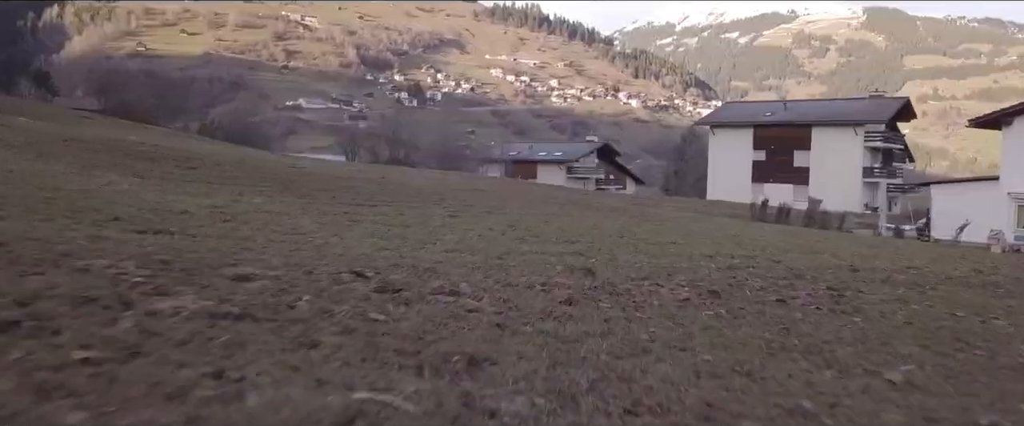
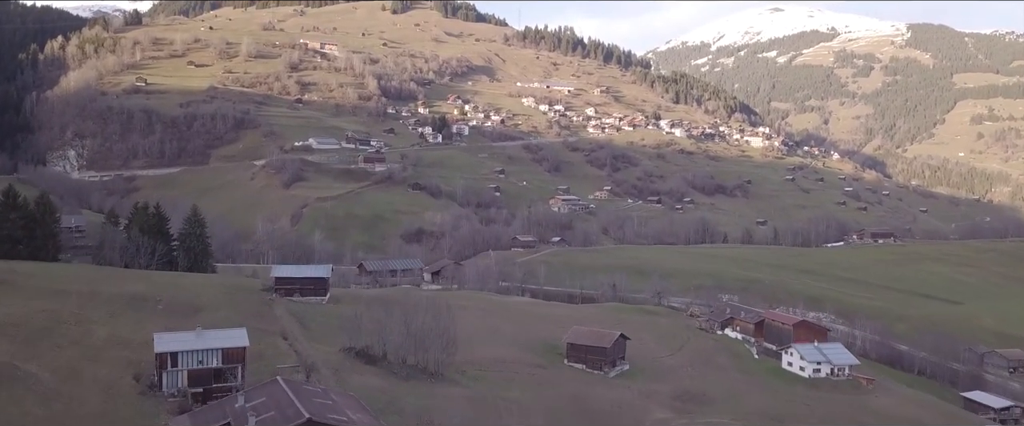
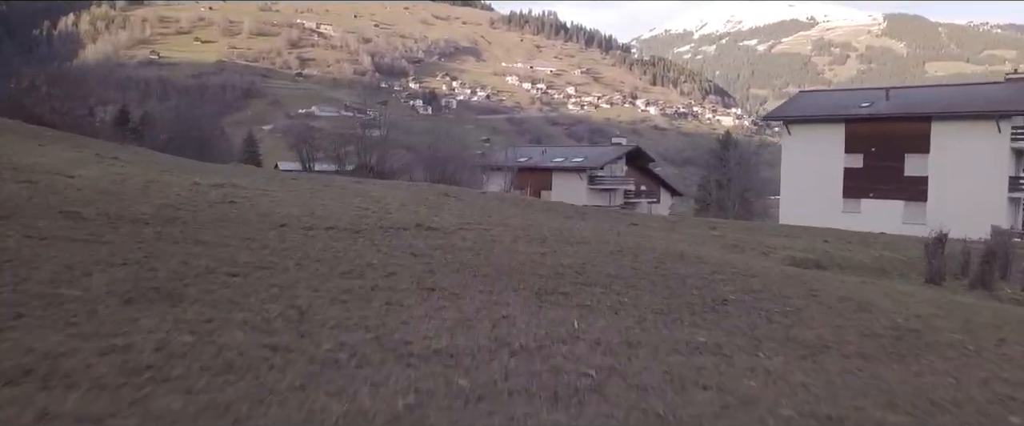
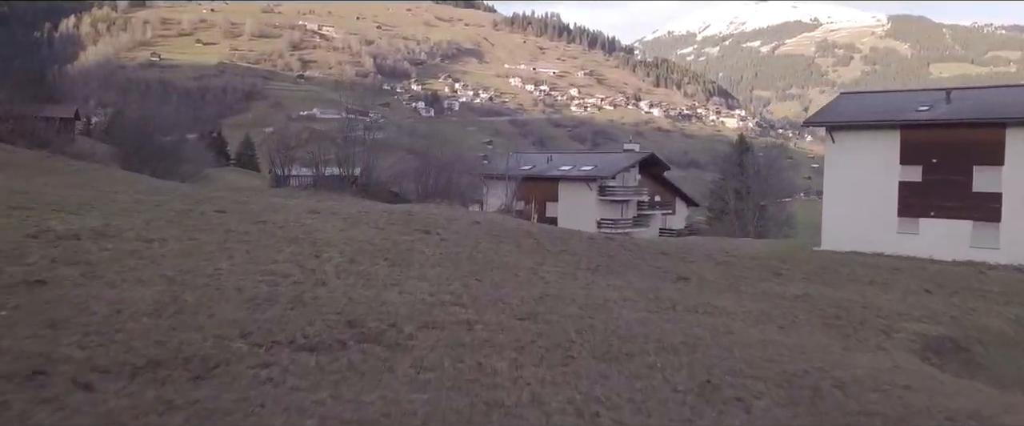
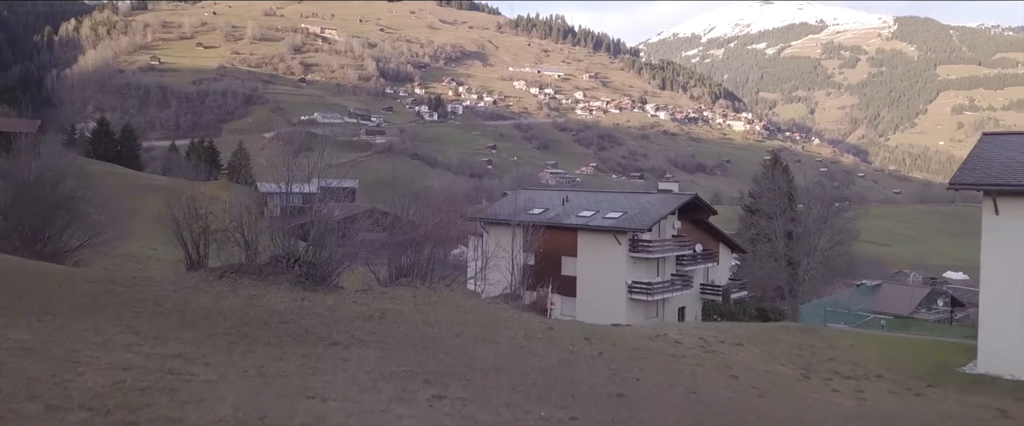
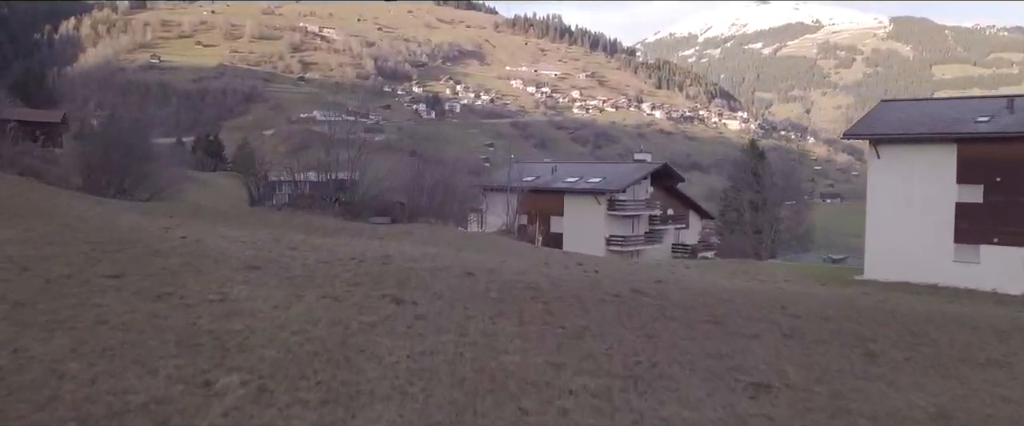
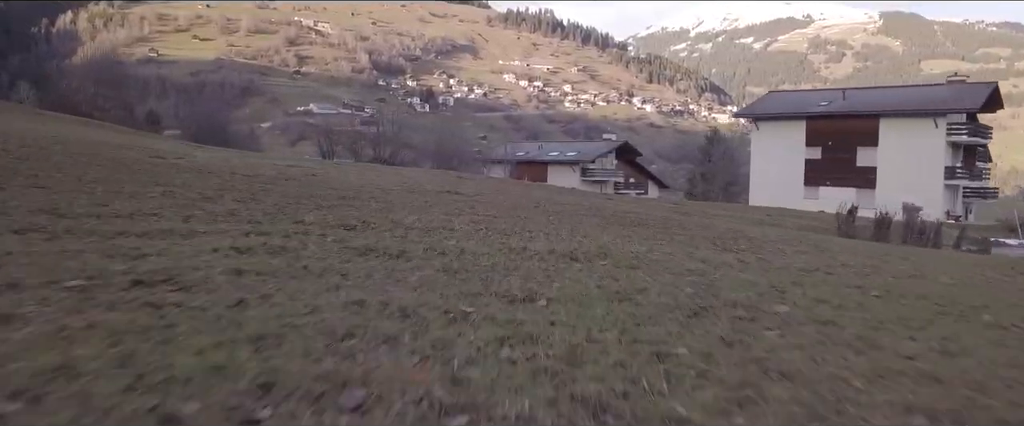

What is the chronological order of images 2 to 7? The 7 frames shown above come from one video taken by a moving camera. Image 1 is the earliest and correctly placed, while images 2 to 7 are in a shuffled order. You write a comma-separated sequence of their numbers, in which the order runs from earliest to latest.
7, 3, 4, 6, 5, 2
